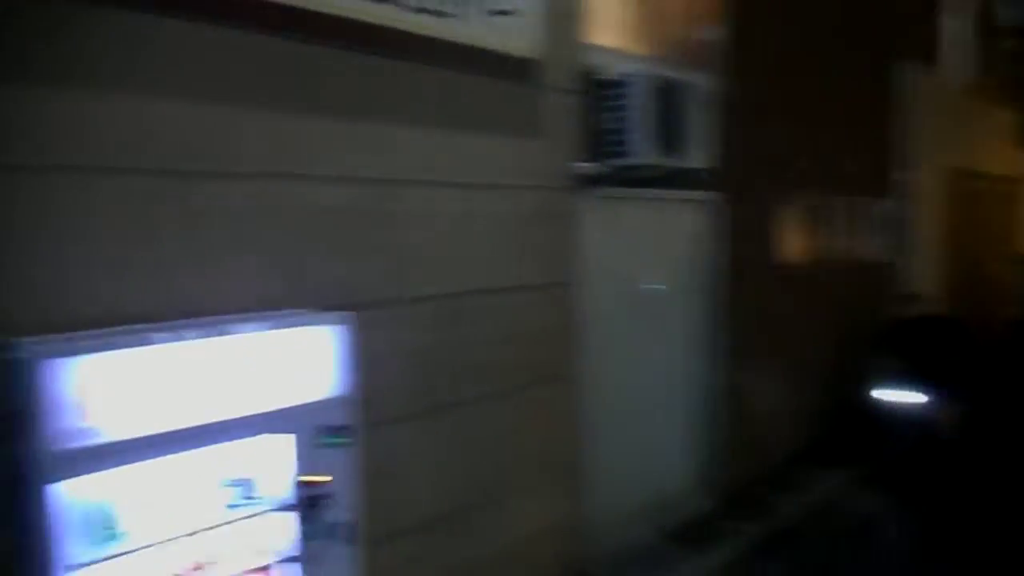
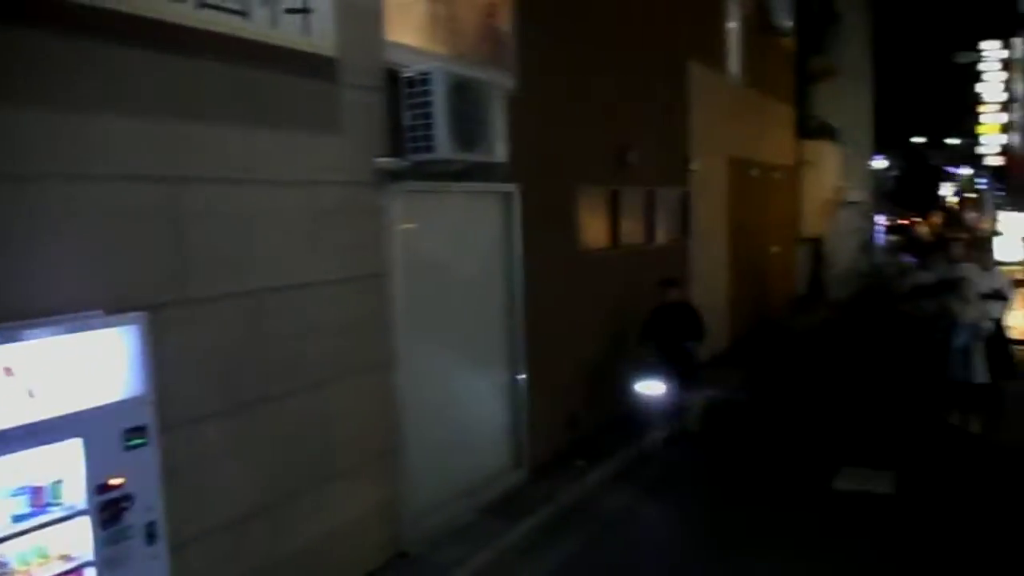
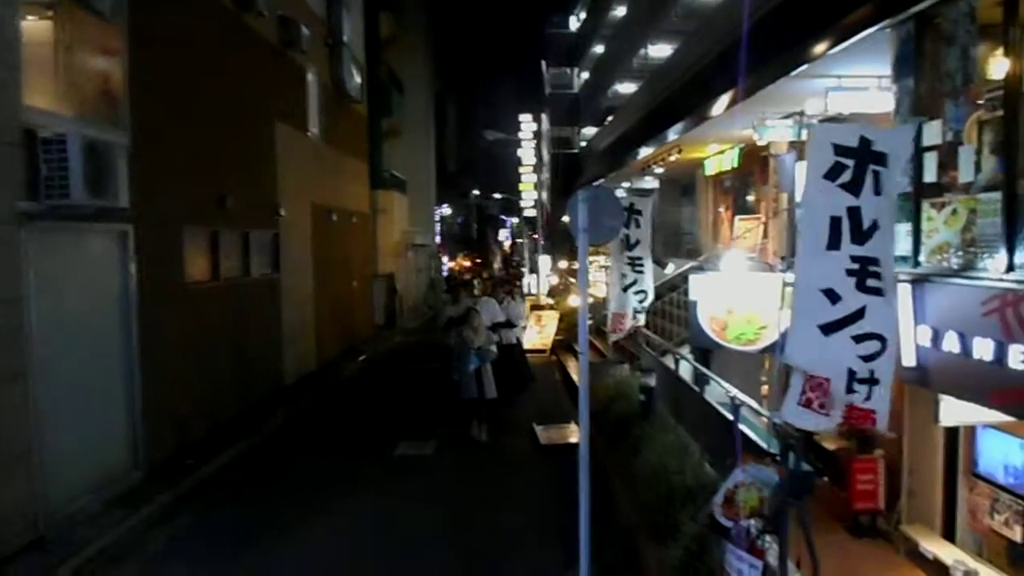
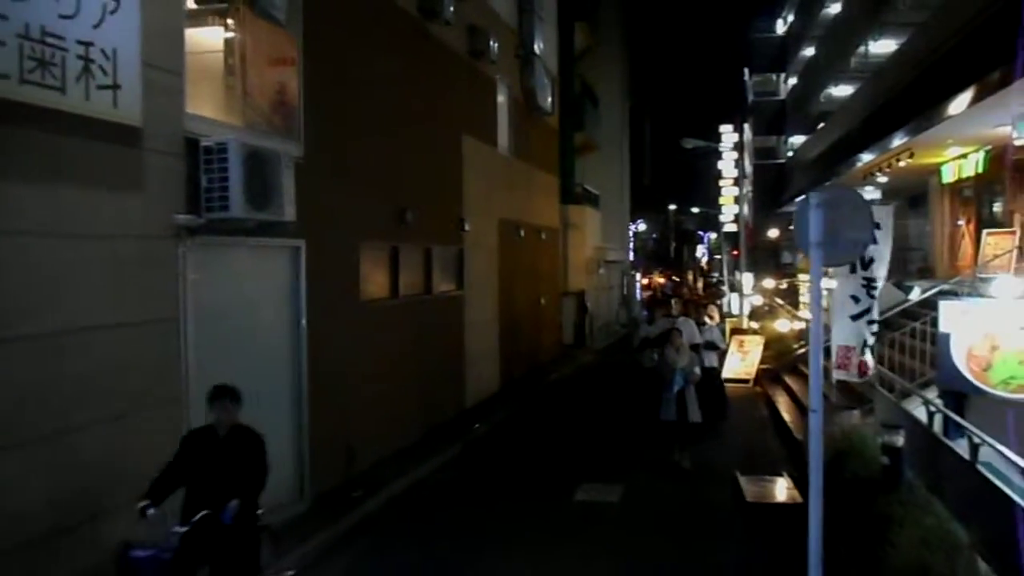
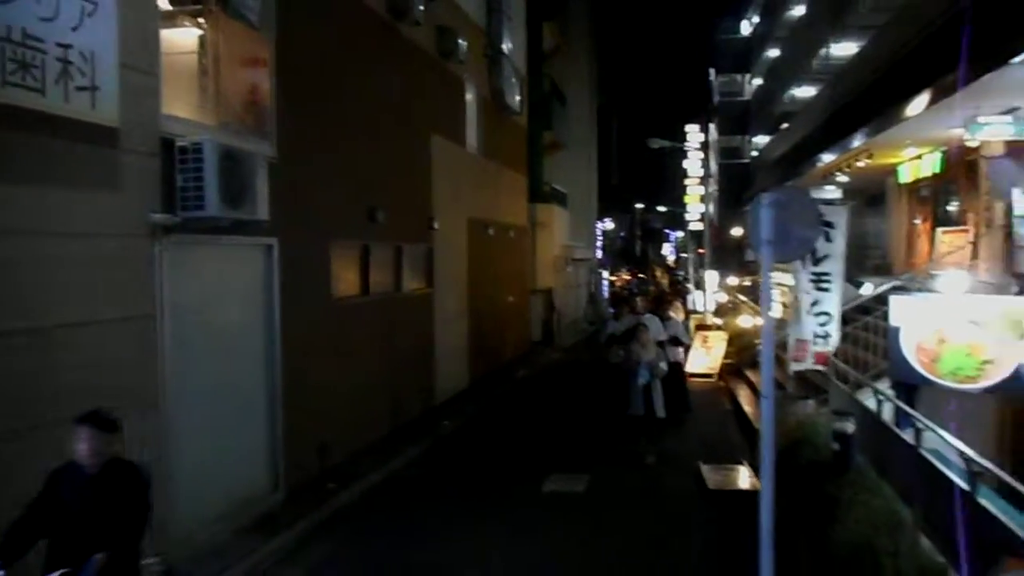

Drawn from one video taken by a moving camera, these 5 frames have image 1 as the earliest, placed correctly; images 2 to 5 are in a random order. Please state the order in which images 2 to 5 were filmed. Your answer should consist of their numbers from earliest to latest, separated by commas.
2, 4, 5, 3
